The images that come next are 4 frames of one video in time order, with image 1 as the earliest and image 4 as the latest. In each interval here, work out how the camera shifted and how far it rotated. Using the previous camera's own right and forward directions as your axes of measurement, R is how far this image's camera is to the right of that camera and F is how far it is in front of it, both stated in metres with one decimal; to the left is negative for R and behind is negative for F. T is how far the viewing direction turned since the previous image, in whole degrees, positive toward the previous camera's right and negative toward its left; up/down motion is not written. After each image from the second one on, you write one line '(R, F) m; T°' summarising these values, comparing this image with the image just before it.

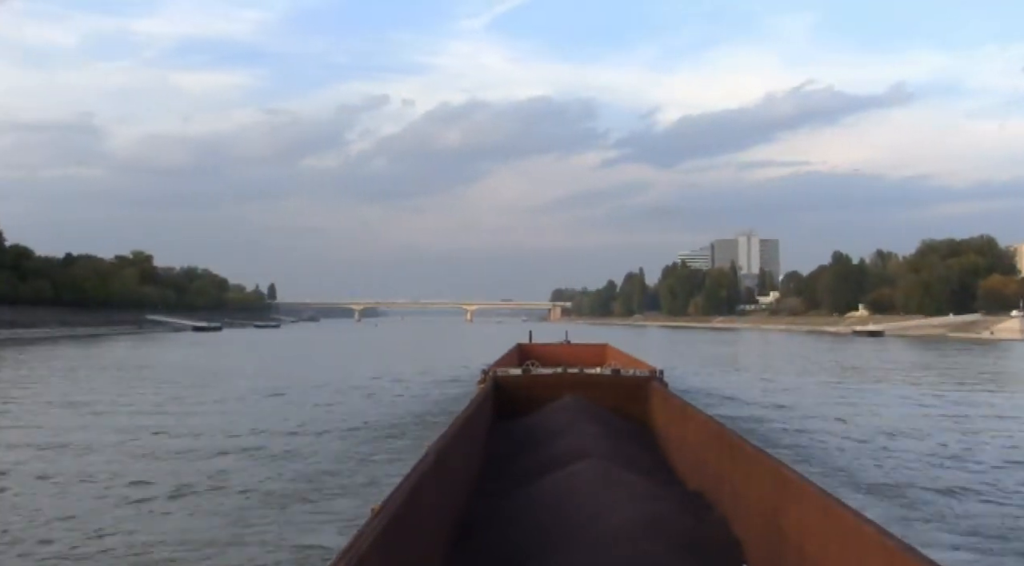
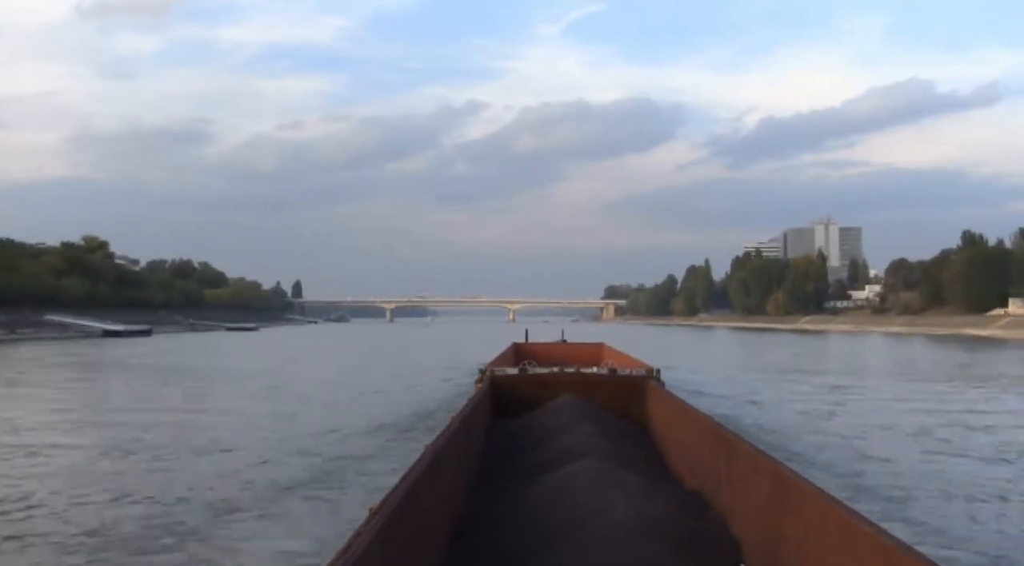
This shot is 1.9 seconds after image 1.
(+0.4, +2.7) m; -4°
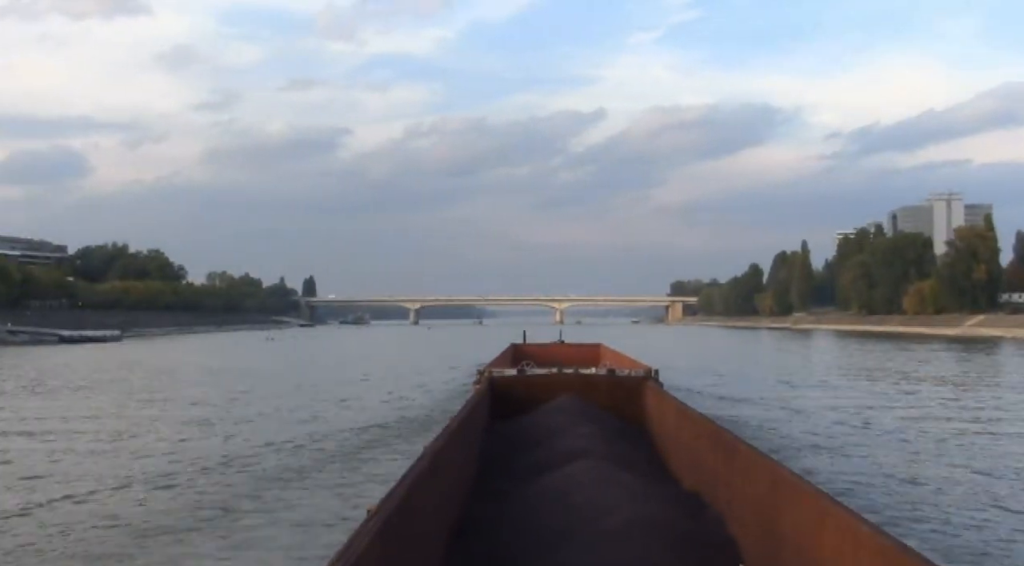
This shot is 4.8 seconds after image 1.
(-0.2, -2.4) m; +1°
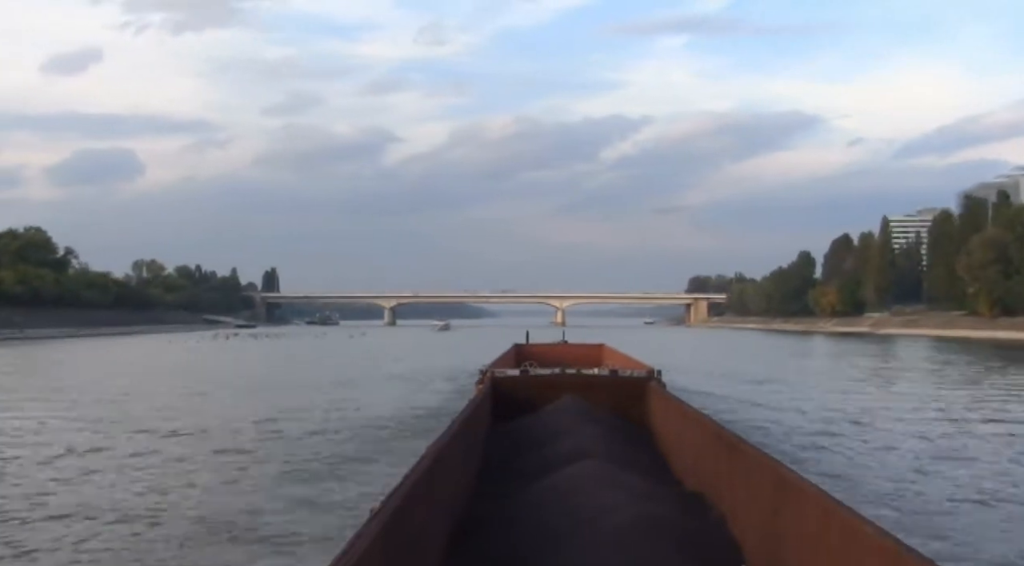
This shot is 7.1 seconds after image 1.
(+0.3, +2.5) m; -1°
